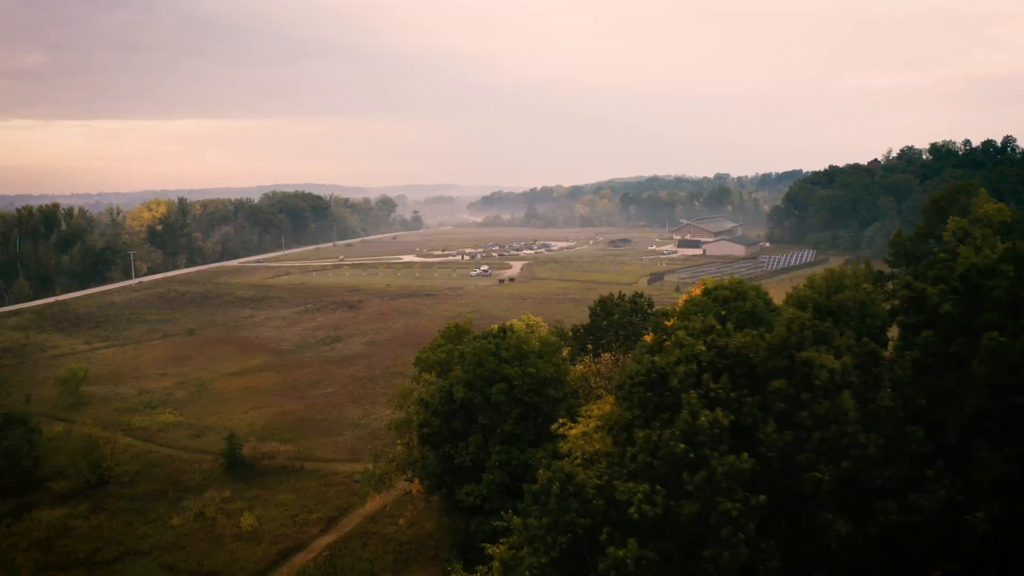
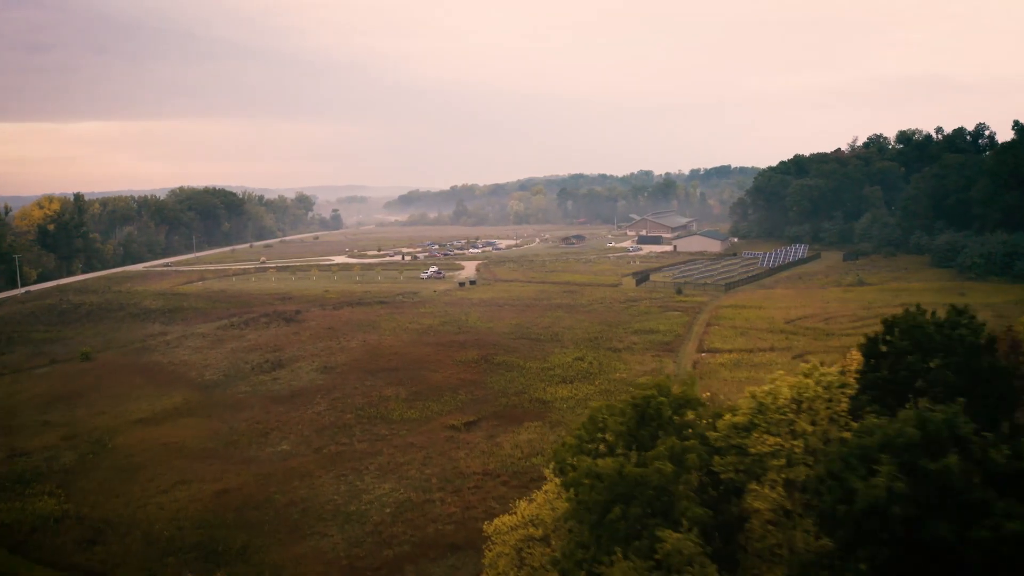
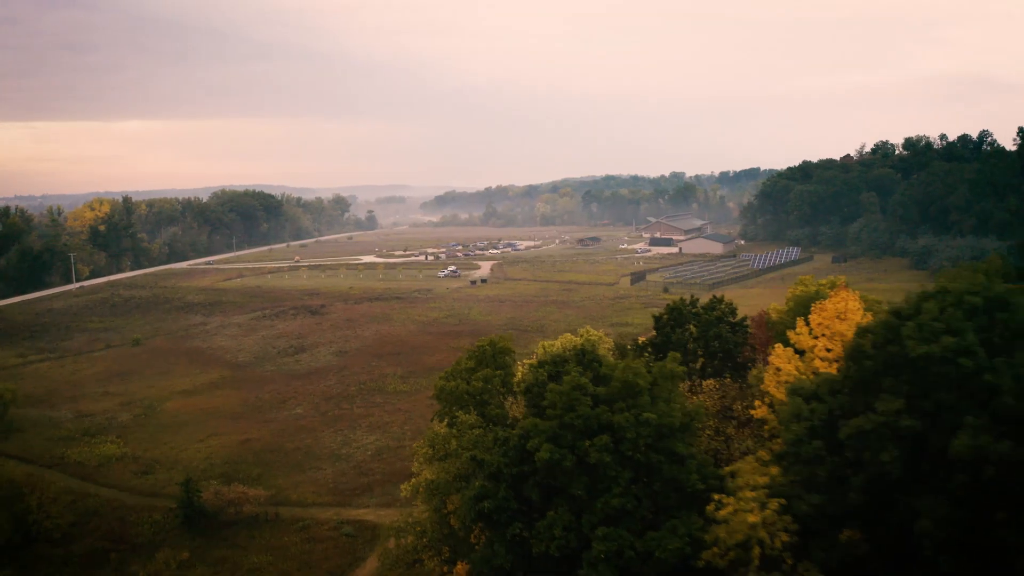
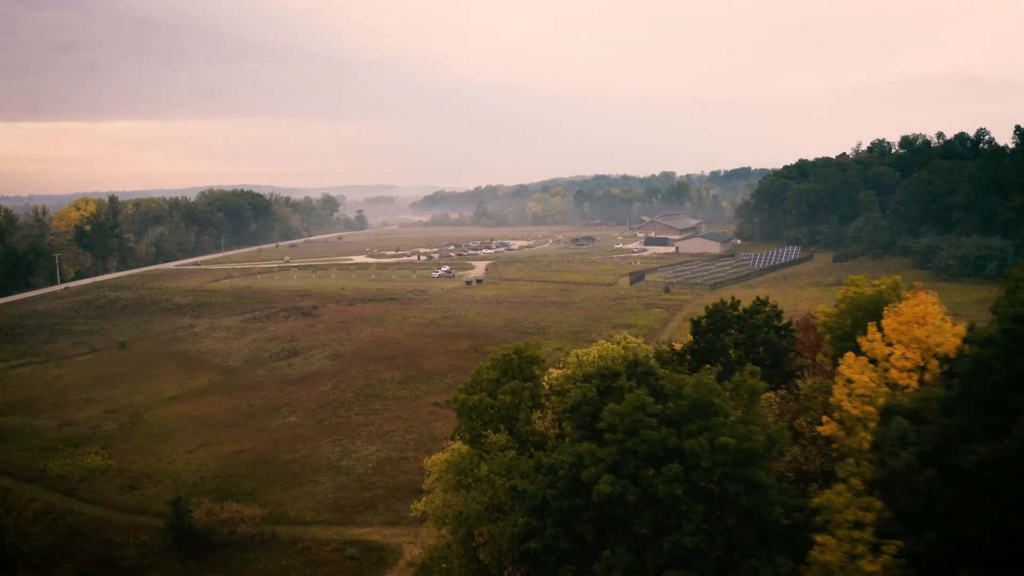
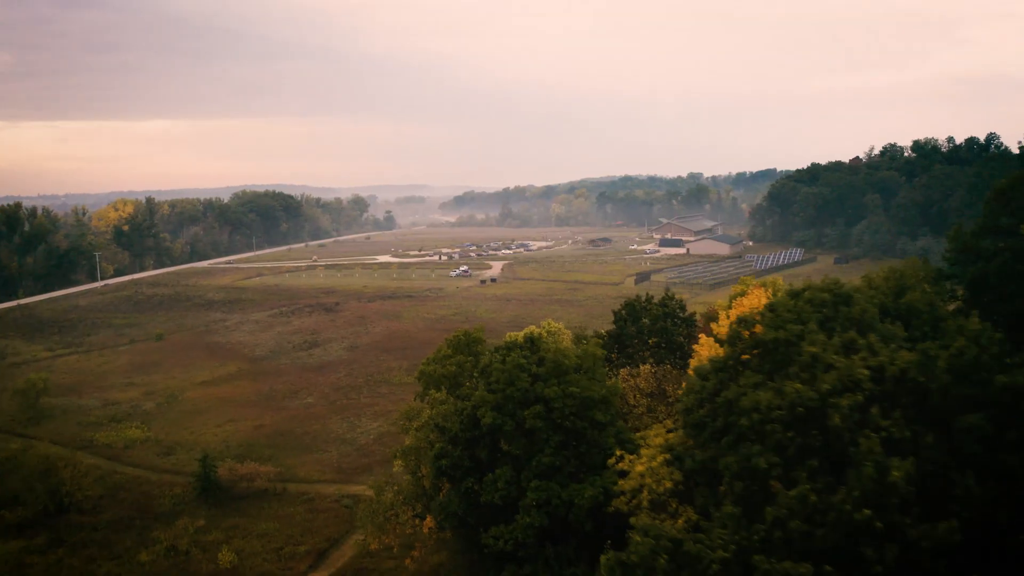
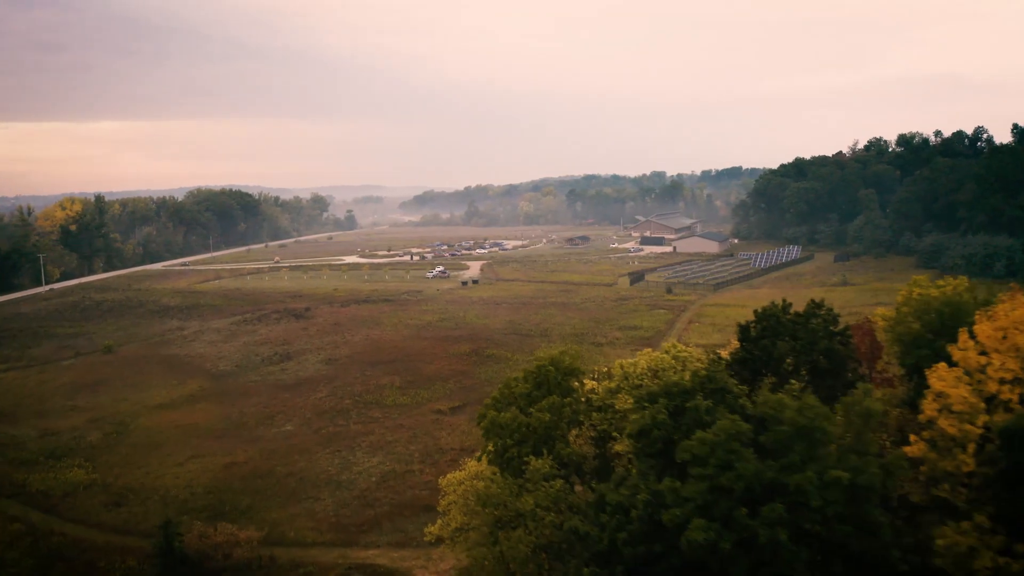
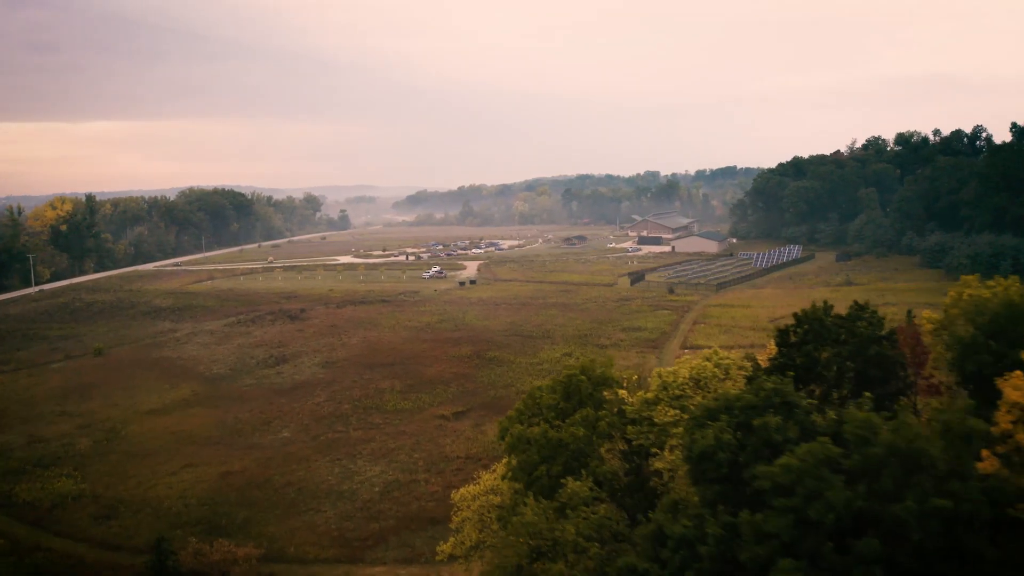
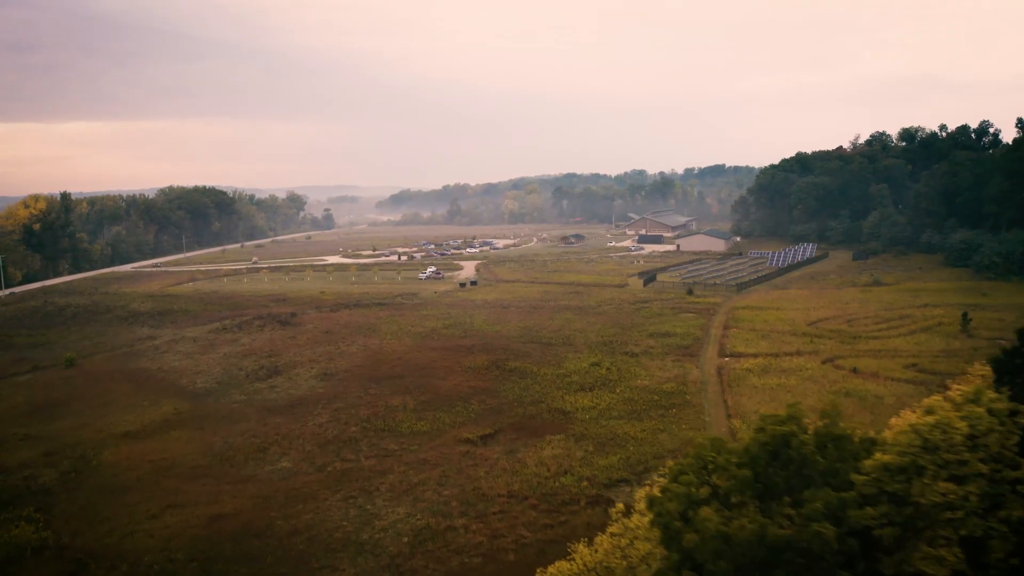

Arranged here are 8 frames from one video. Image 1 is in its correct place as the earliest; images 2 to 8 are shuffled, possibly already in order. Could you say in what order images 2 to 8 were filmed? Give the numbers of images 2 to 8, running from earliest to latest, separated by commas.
5, 3, 4, 6, 7, 2, 8
